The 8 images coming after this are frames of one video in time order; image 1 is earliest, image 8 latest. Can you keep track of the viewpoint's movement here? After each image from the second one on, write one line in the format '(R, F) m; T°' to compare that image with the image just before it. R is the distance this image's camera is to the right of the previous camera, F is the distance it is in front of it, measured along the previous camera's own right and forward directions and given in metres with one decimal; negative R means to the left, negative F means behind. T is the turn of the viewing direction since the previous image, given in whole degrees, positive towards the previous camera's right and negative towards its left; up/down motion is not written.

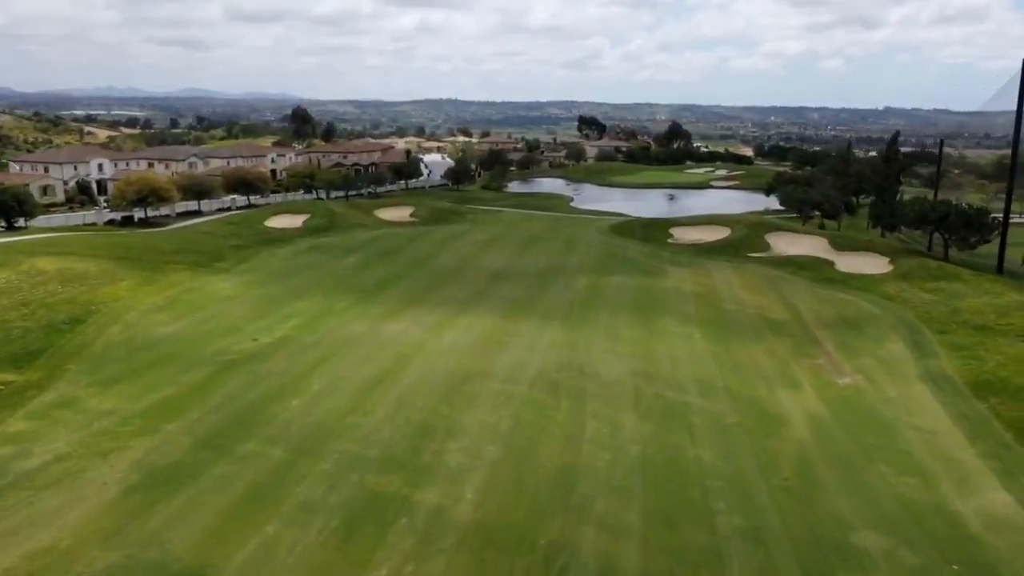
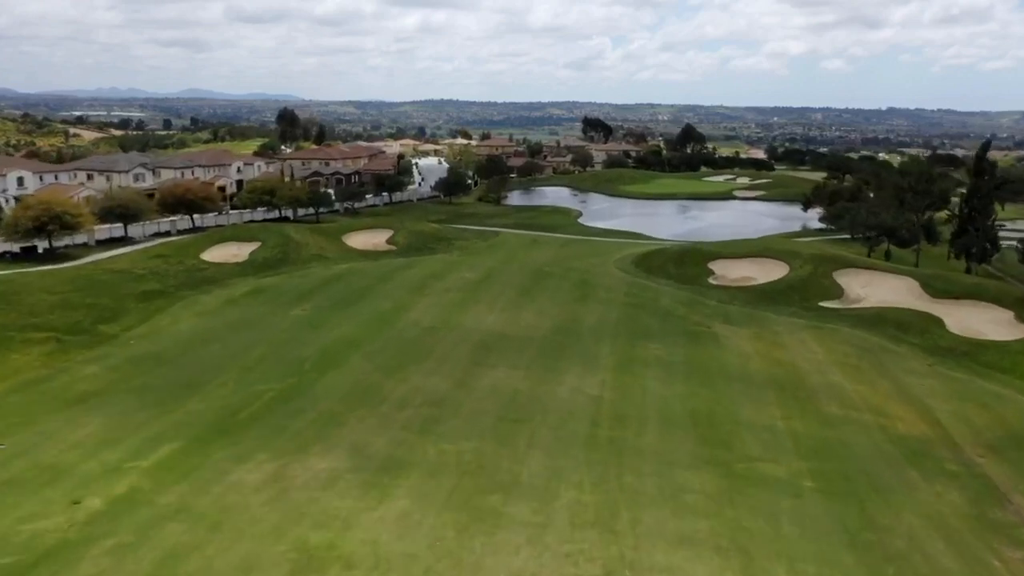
(+0.2, +11.8) m; 0°
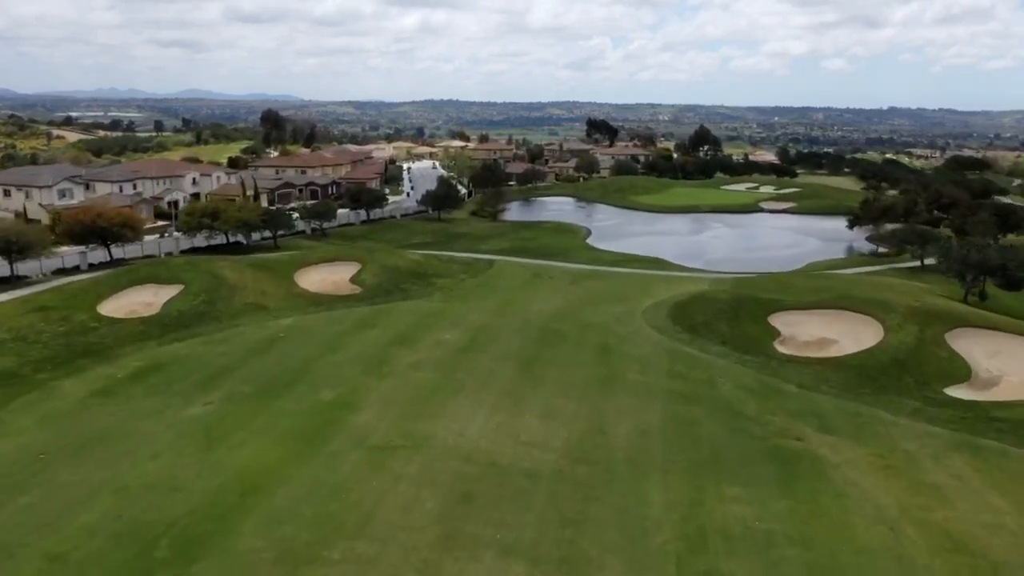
(+0.1, +11.5) m; 0°
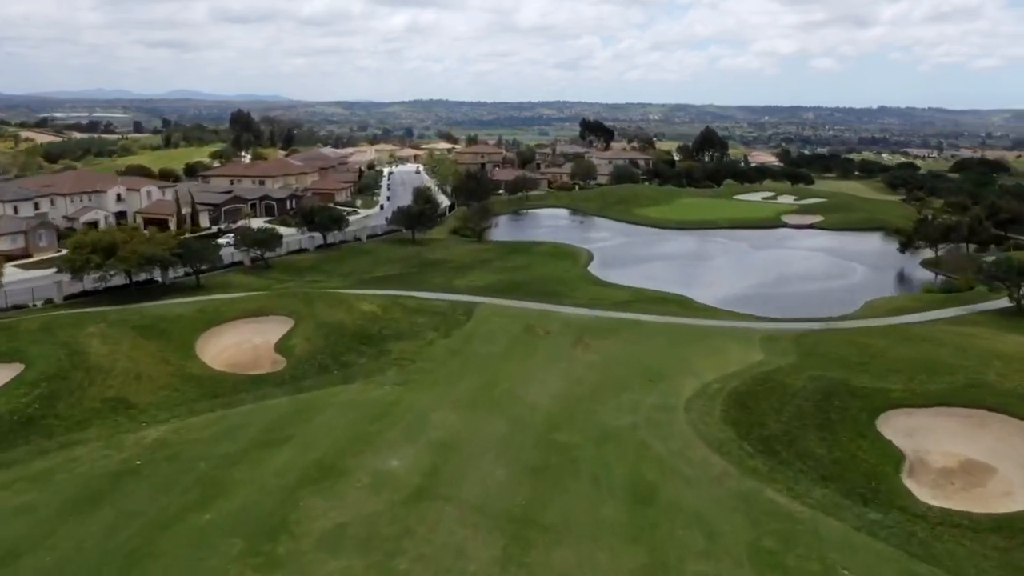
(+0.3, +11.7) m; +1°
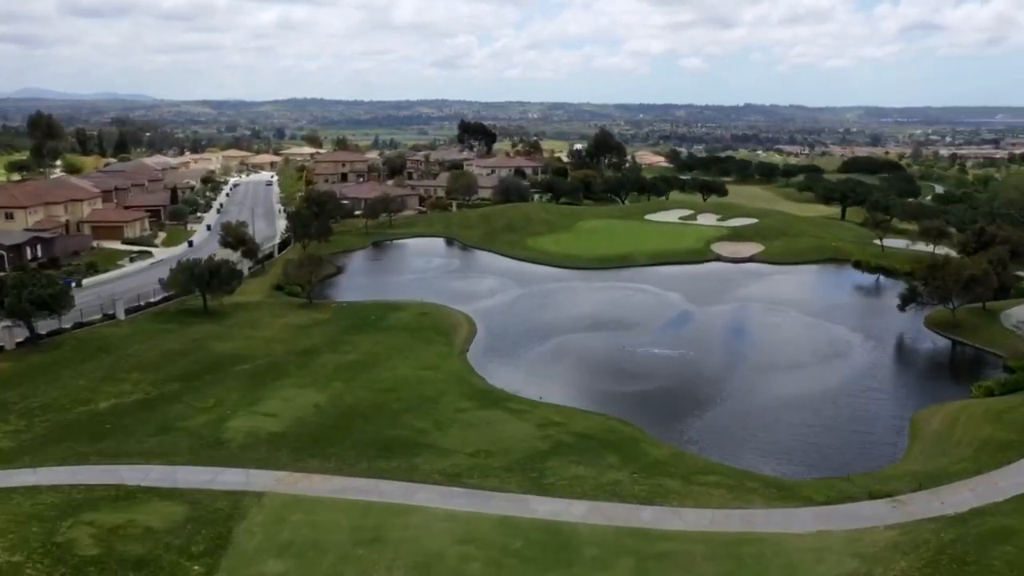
(+2.2, +20.0) m; +8°
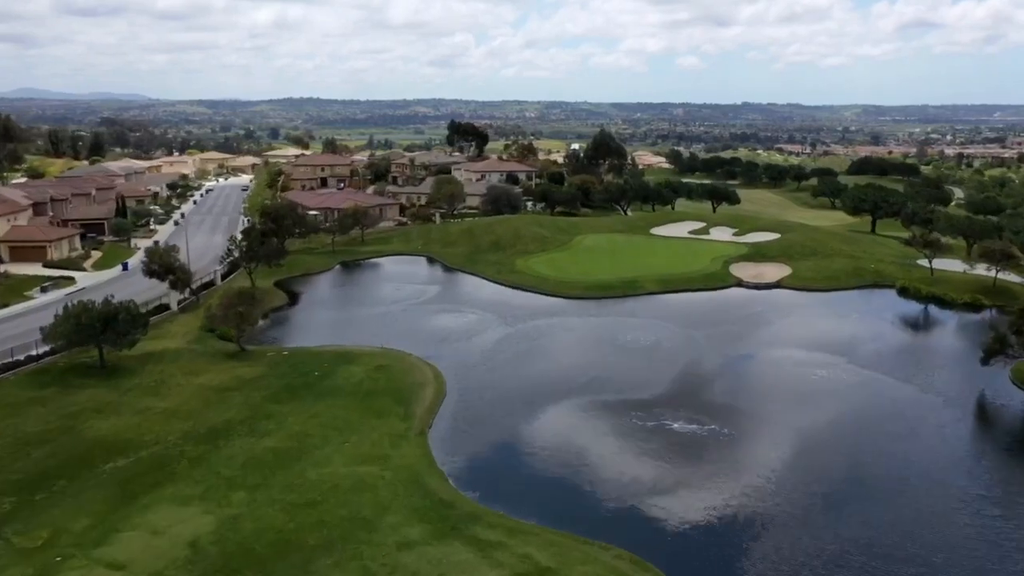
(+0.8, +9.2) m; 0°
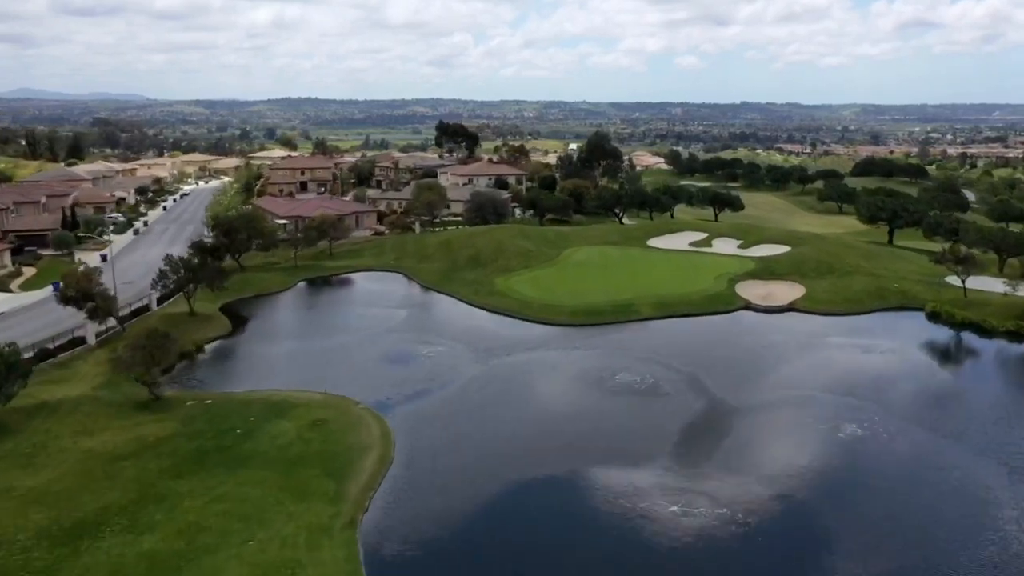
(+1.2, +6.3) m; 0°
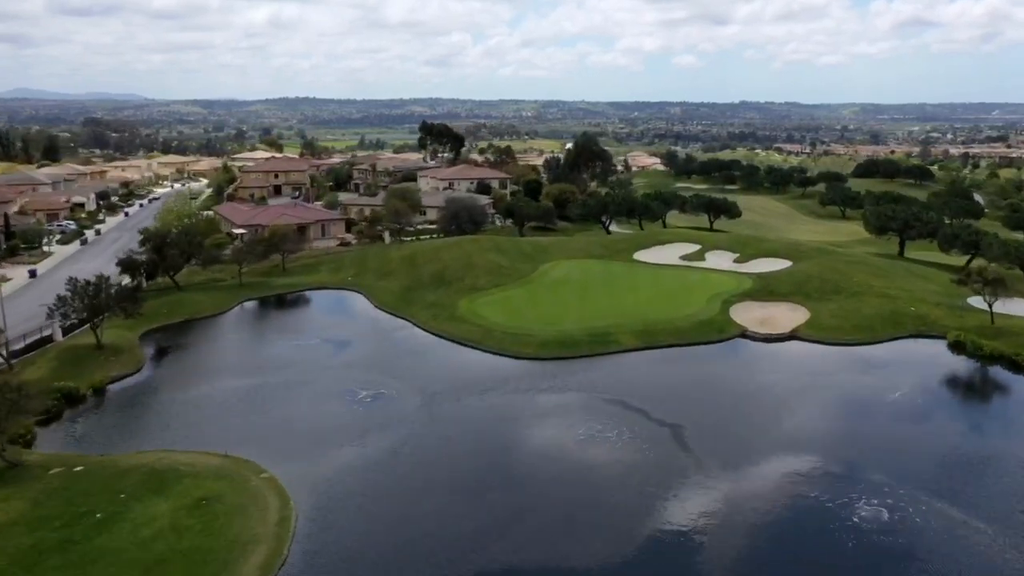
(+1.9, +6.0) m; 0°
